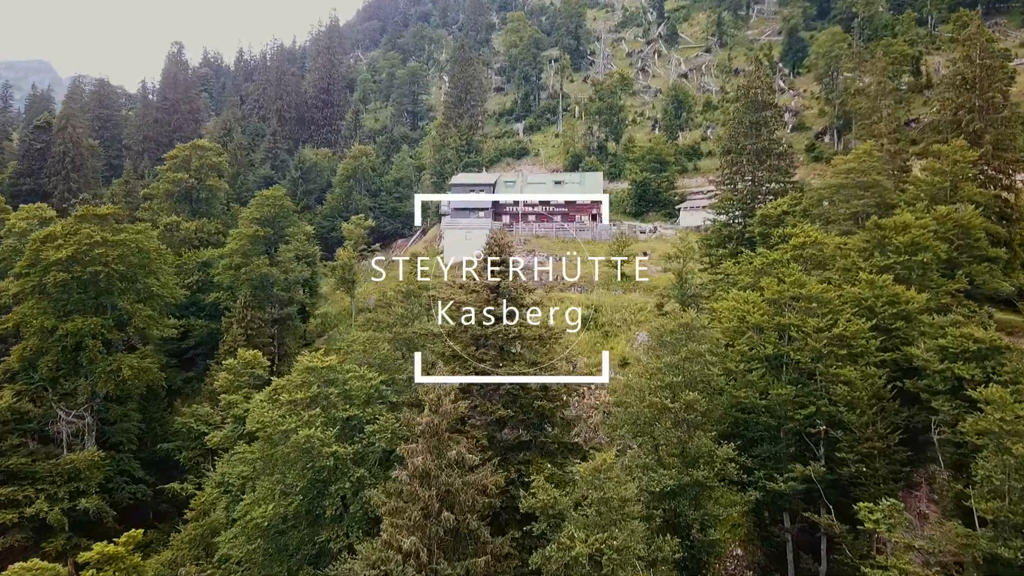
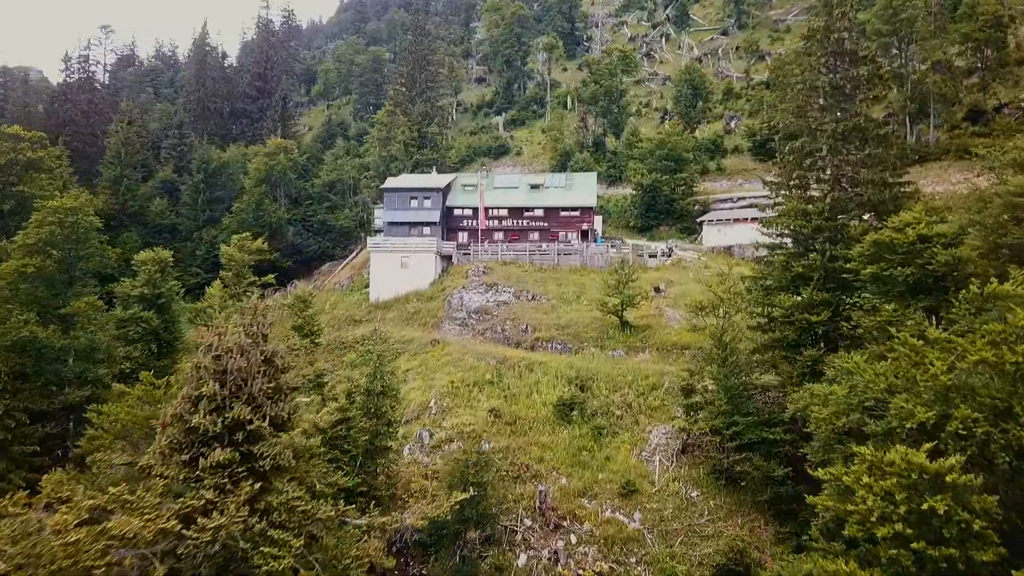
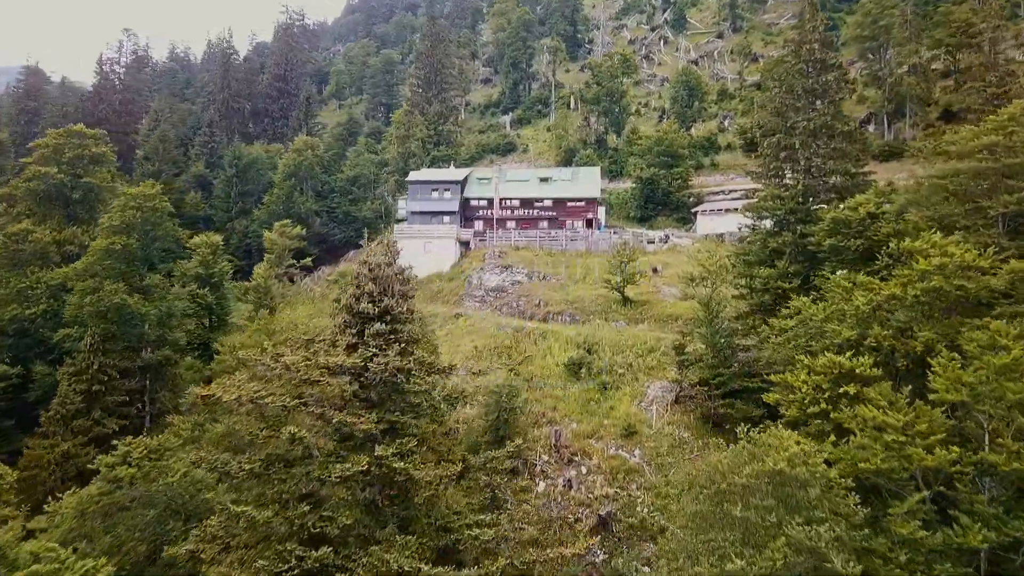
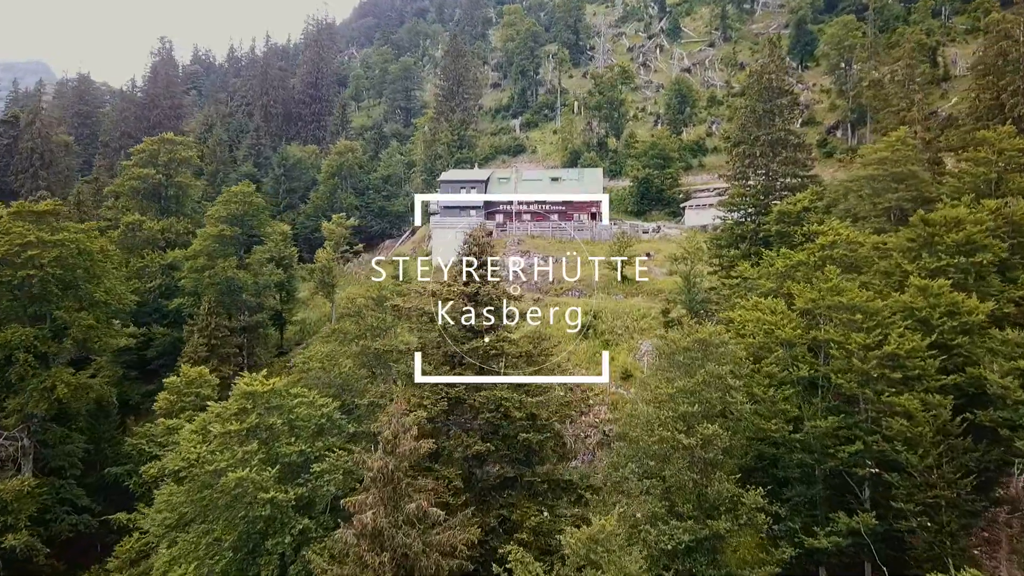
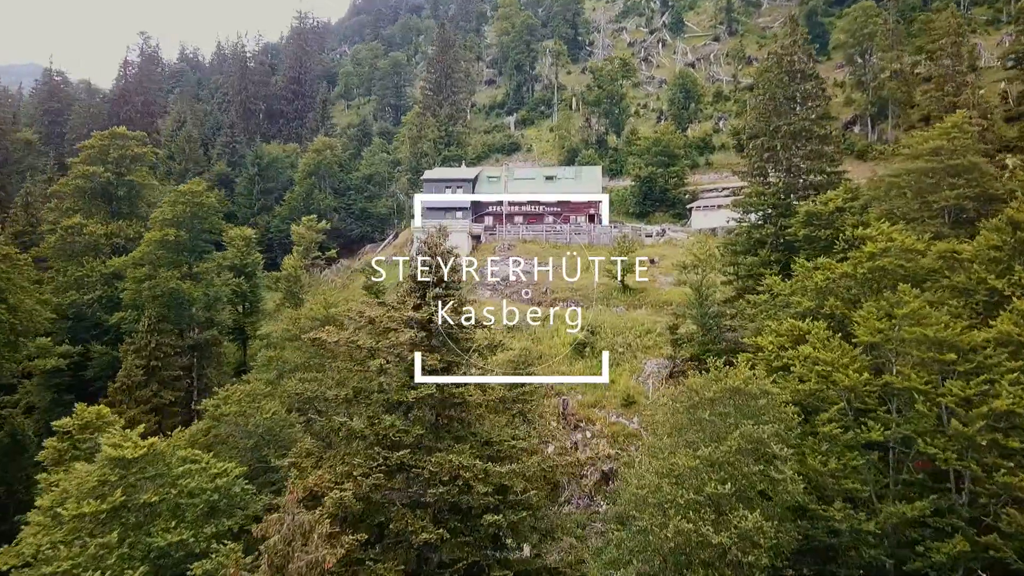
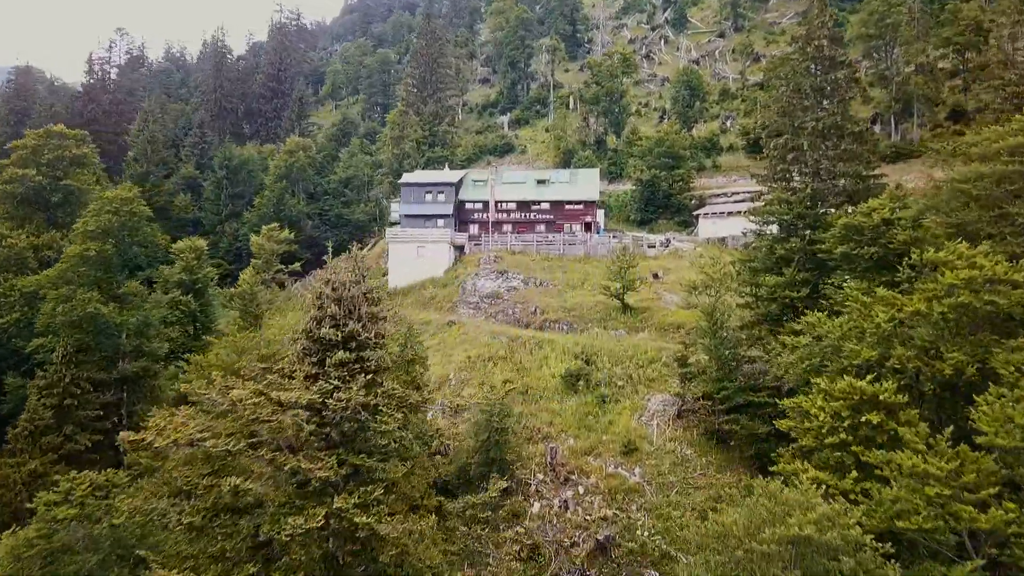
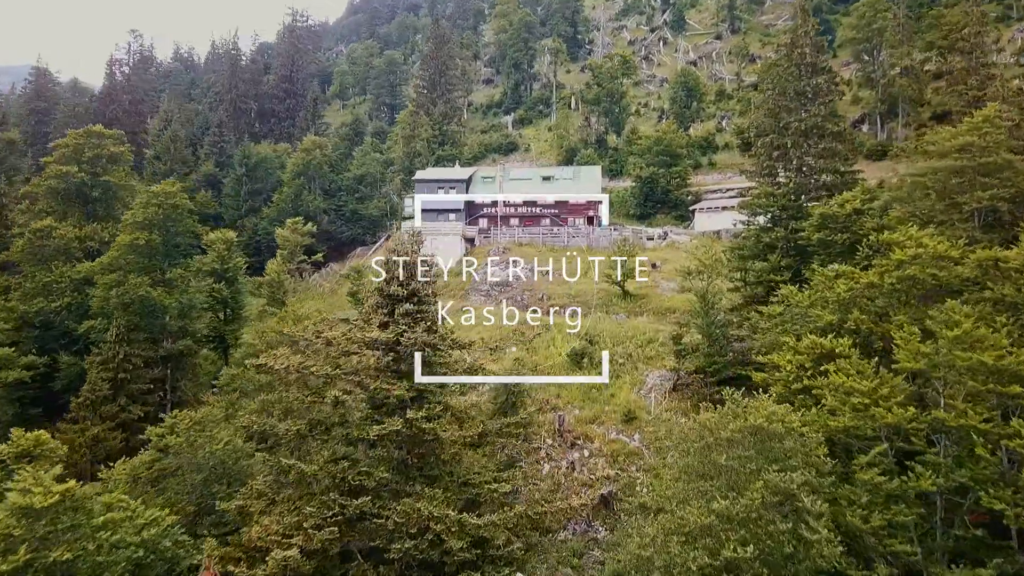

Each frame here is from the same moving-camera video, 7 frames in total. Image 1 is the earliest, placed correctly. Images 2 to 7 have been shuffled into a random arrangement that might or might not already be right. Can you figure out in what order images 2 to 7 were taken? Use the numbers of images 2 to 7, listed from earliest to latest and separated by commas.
4, 5, 7, 3, 6, 2
